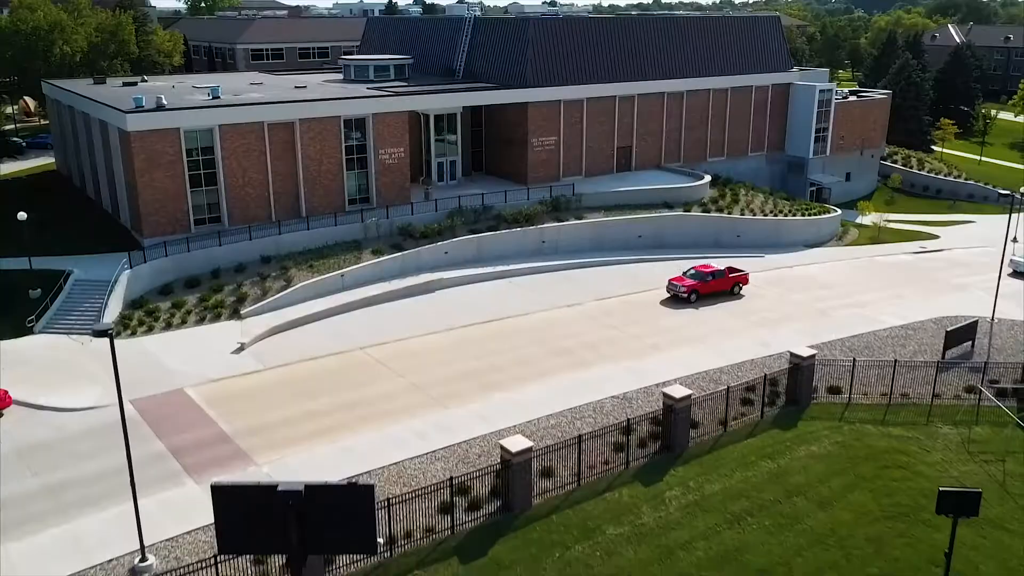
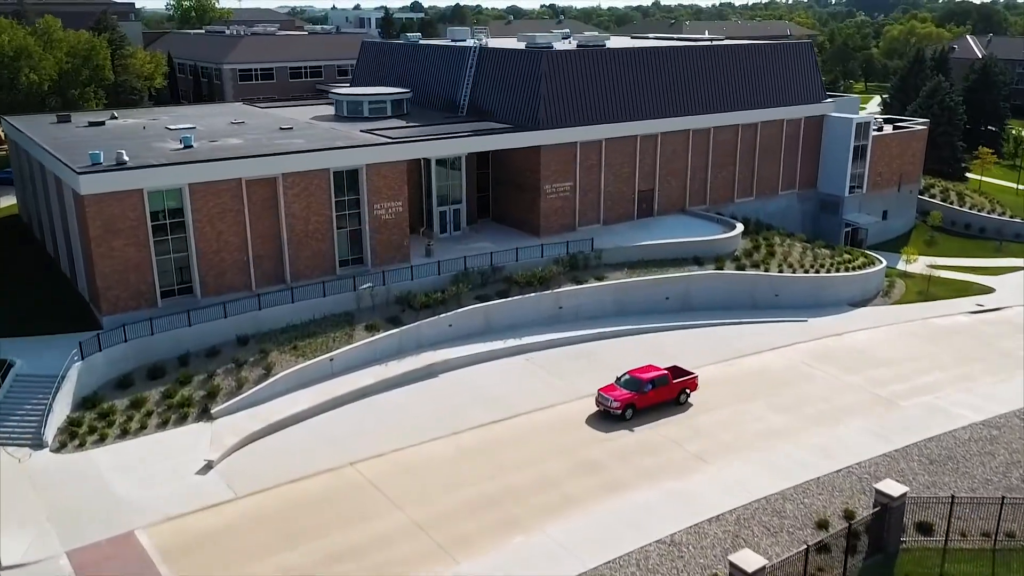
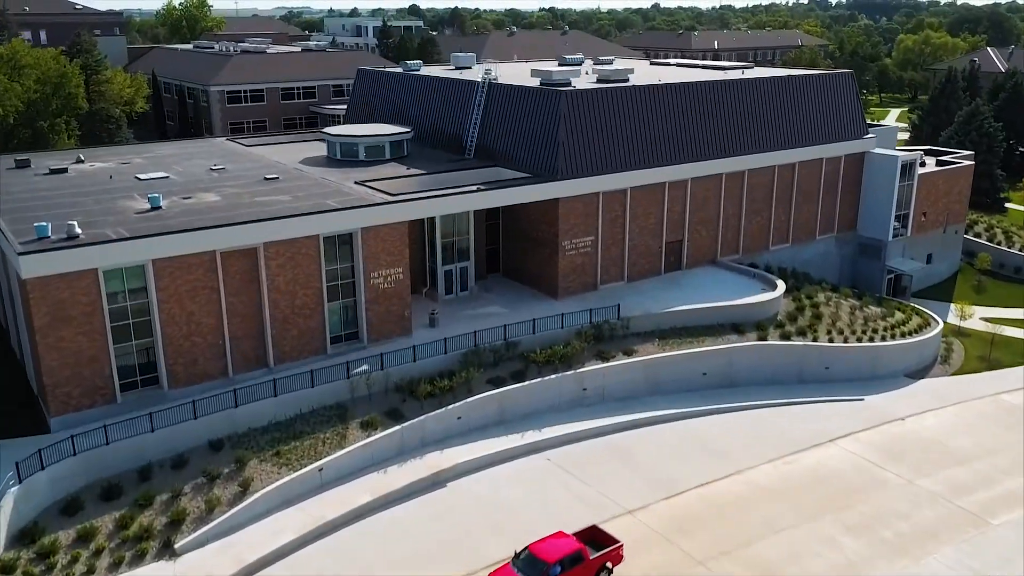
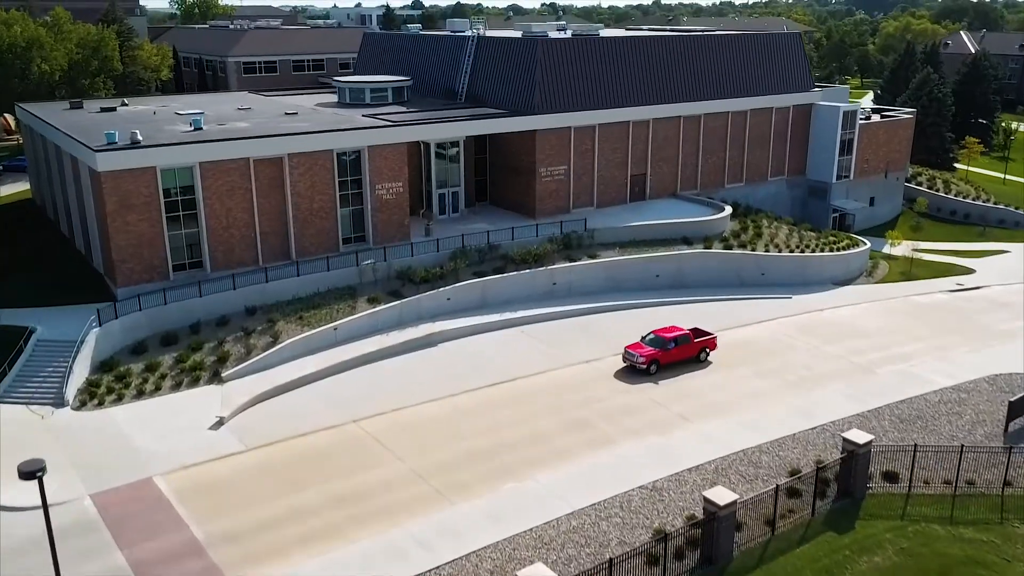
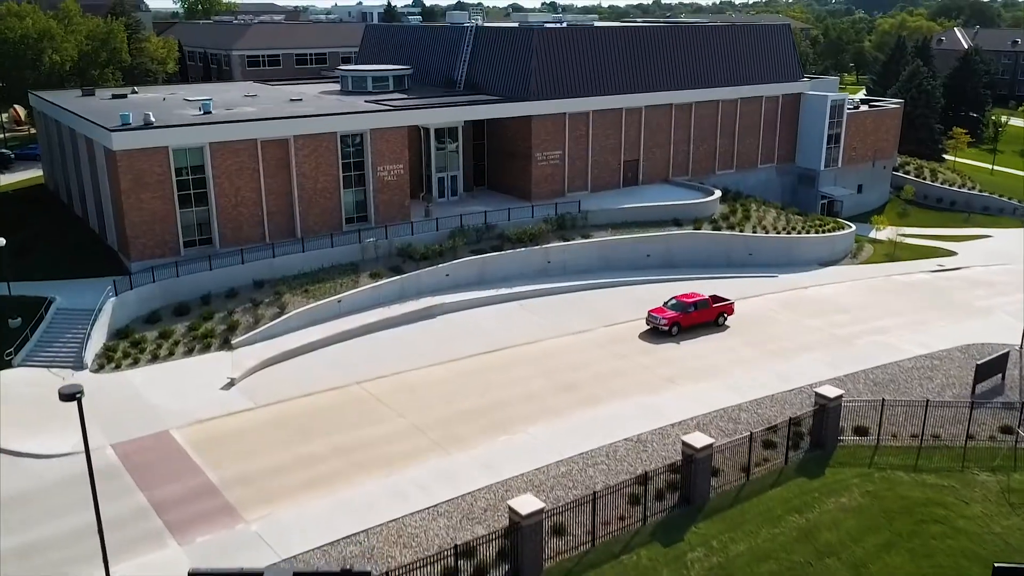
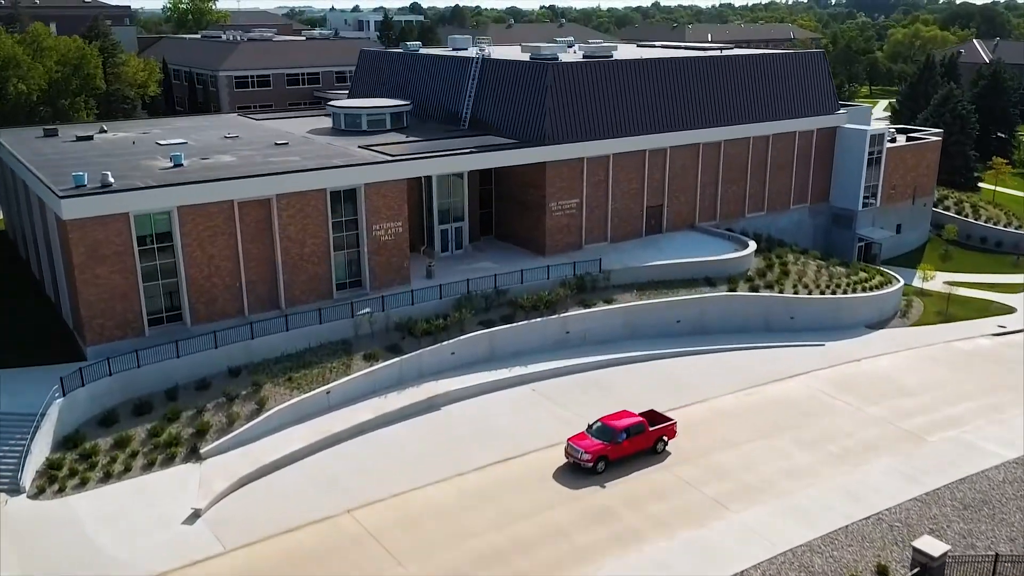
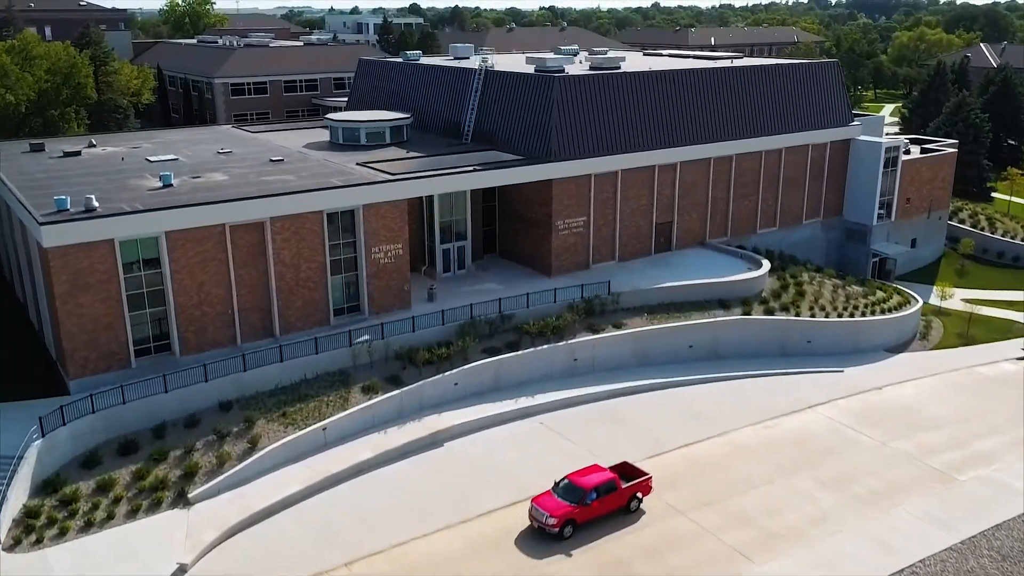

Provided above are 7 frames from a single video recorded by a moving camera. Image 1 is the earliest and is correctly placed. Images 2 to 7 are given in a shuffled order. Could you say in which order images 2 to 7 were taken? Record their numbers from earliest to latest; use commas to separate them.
5, 4, 2, 6, 7, 3
